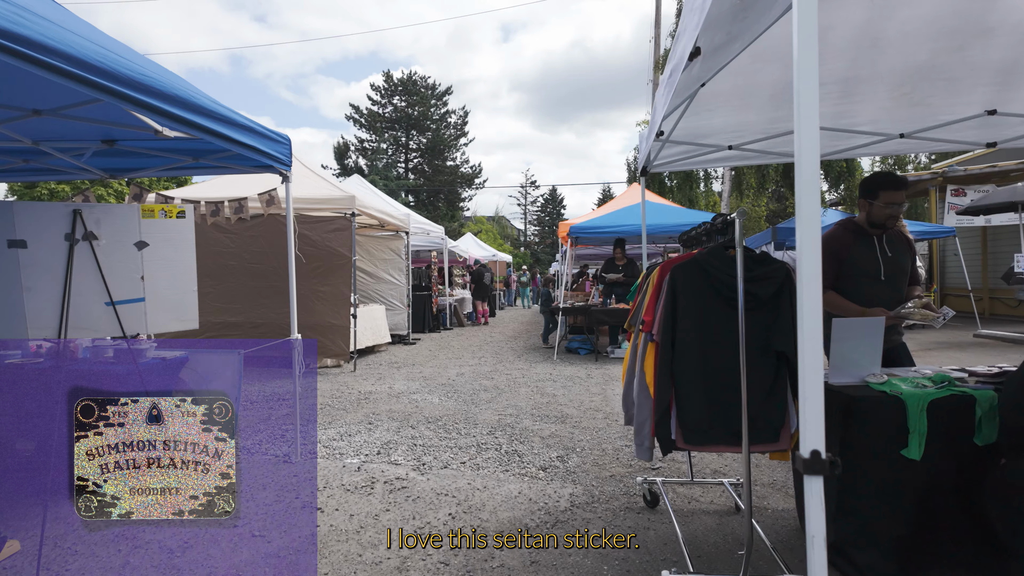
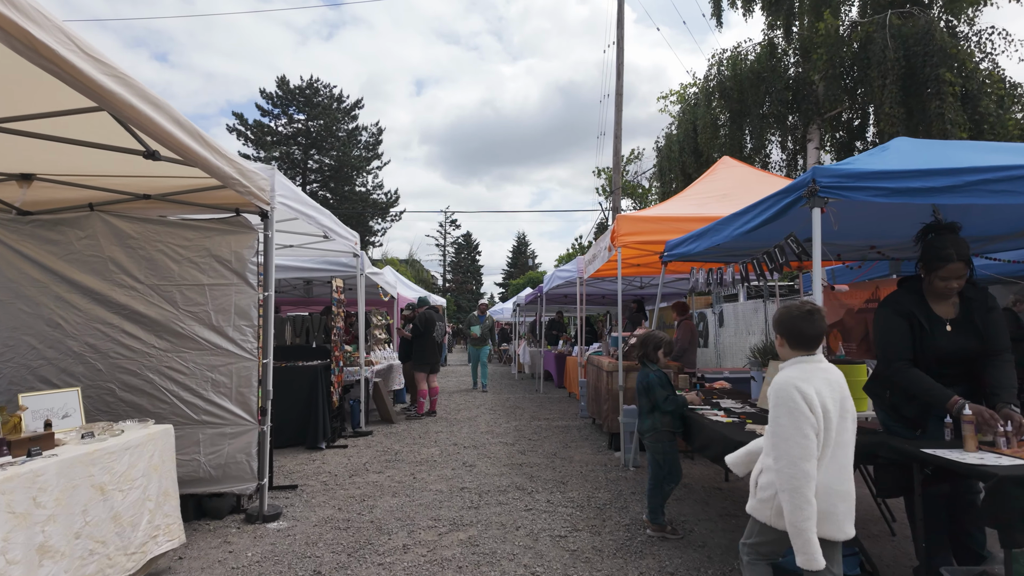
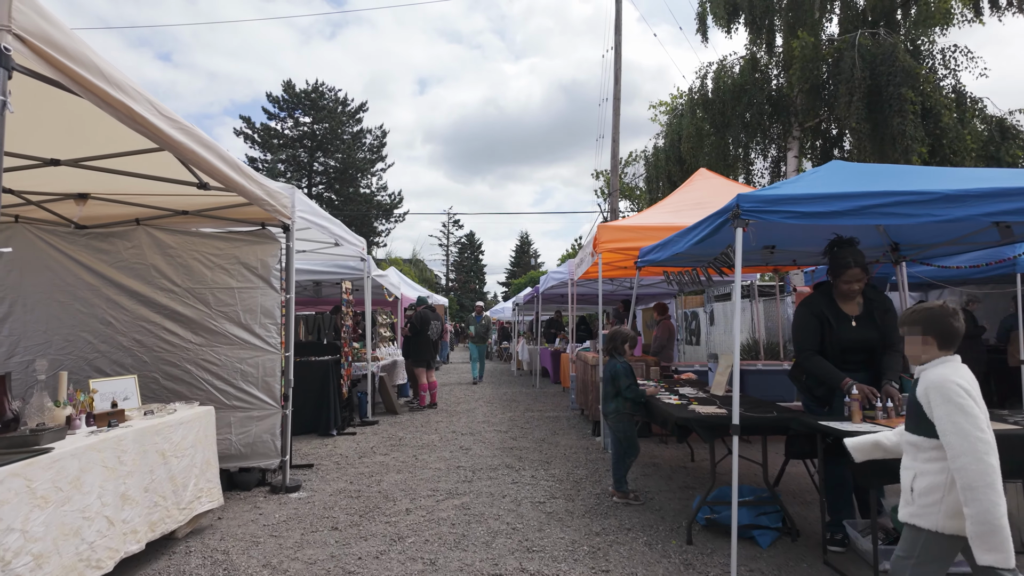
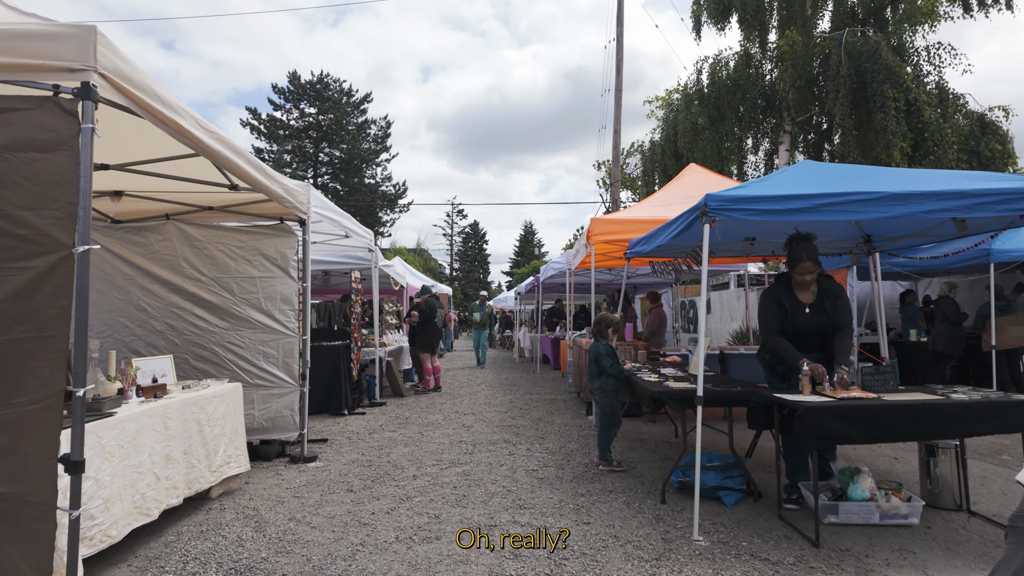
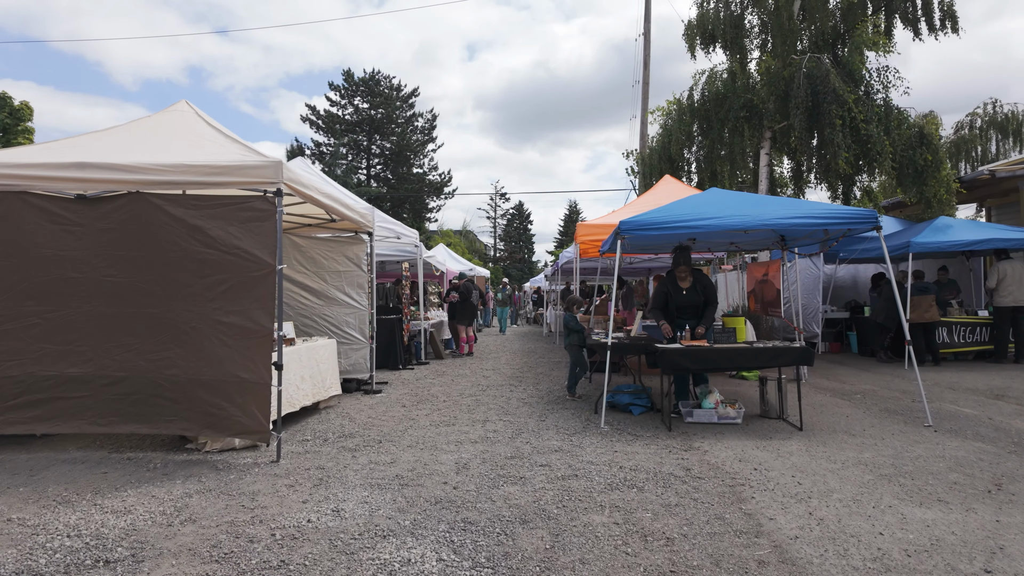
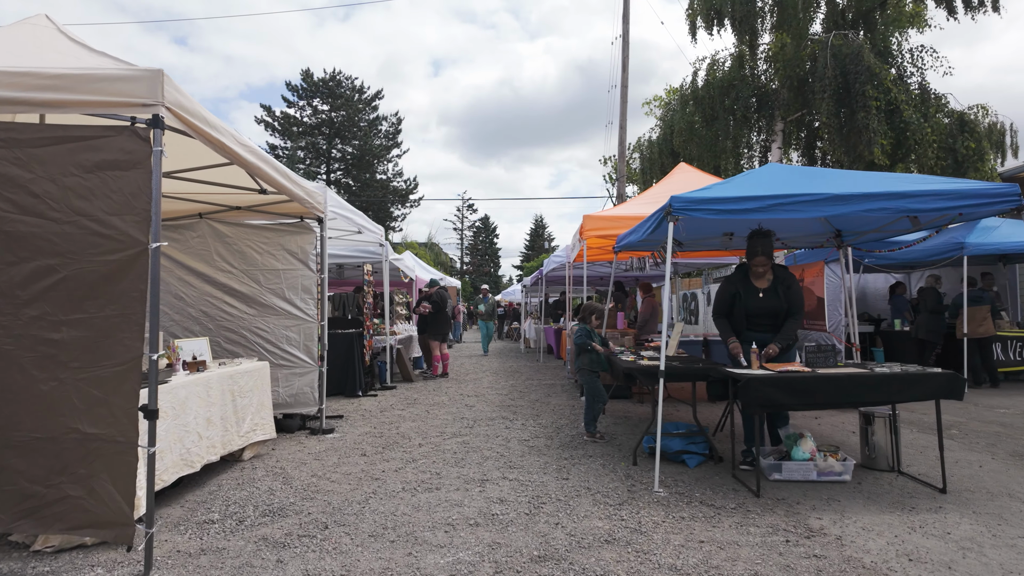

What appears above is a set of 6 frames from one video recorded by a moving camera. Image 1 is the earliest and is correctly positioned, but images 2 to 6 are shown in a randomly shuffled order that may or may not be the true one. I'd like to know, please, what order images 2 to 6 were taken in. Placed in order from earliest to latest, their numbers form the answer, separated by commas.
5, 6, 4, 3, 2
